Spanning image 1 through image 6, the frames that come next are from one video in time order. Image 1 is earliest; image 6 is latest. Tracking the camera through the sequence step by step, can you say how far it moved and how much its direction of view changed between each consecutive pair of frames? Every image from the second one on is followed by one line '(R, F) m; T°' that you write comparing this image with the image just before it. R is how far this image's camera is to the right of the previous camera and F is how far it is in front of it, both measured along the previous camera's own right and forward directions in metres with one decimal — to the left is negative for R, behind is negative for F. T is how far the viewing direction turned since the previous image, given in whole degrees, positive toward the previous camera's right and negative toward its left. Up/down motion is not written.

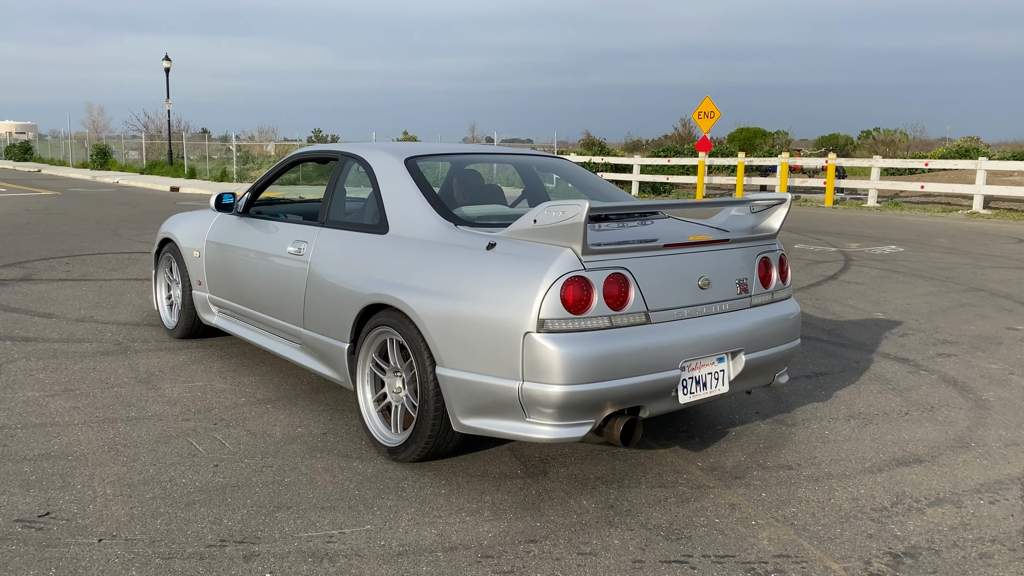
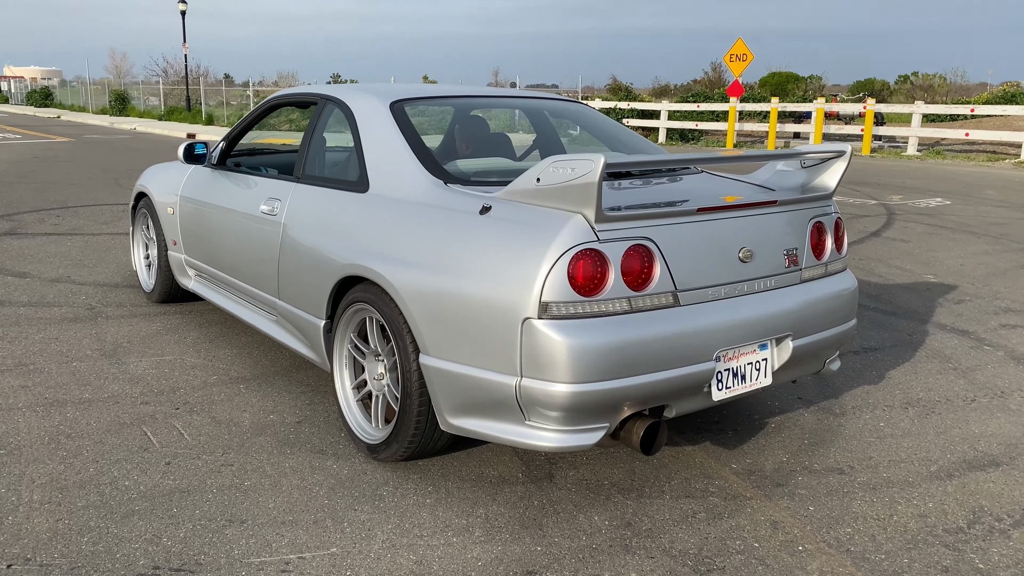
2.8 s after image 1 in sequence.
(+0.1, +0.6) m; -2°
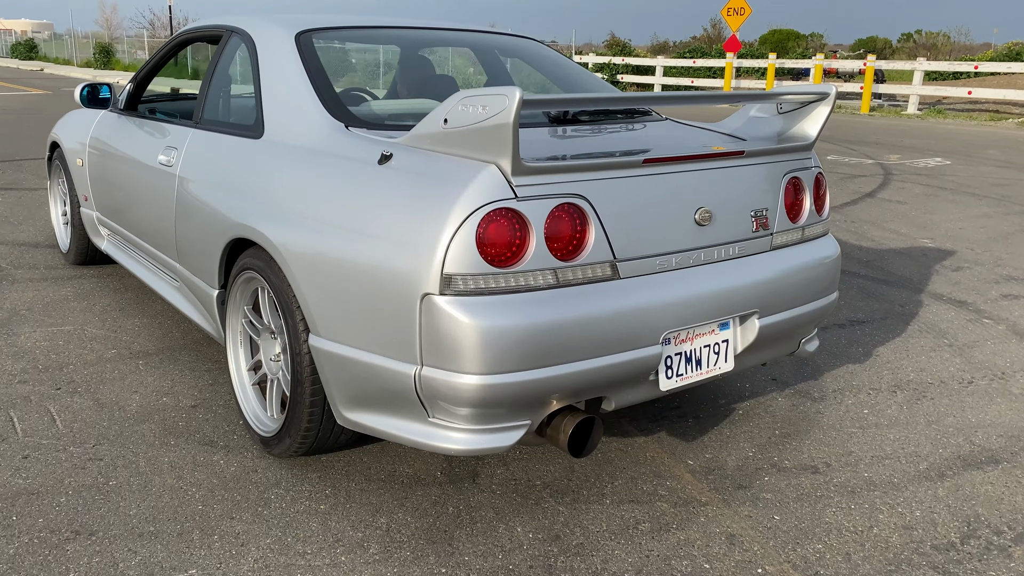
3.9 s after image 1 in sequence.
(+0.3, +0.5) m; 0°
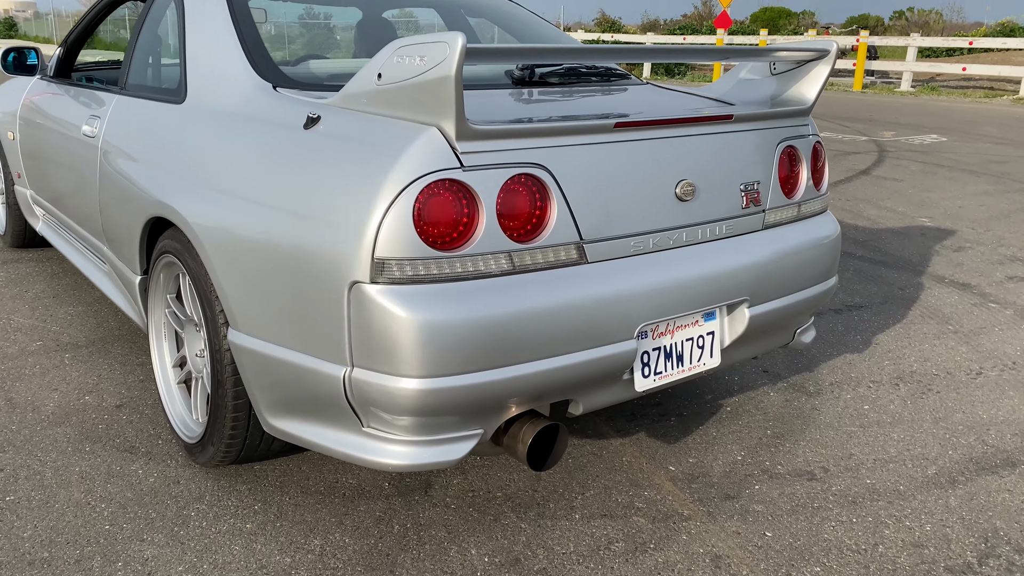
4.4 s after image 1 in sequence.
(+0.1, +0.3) m; +1°
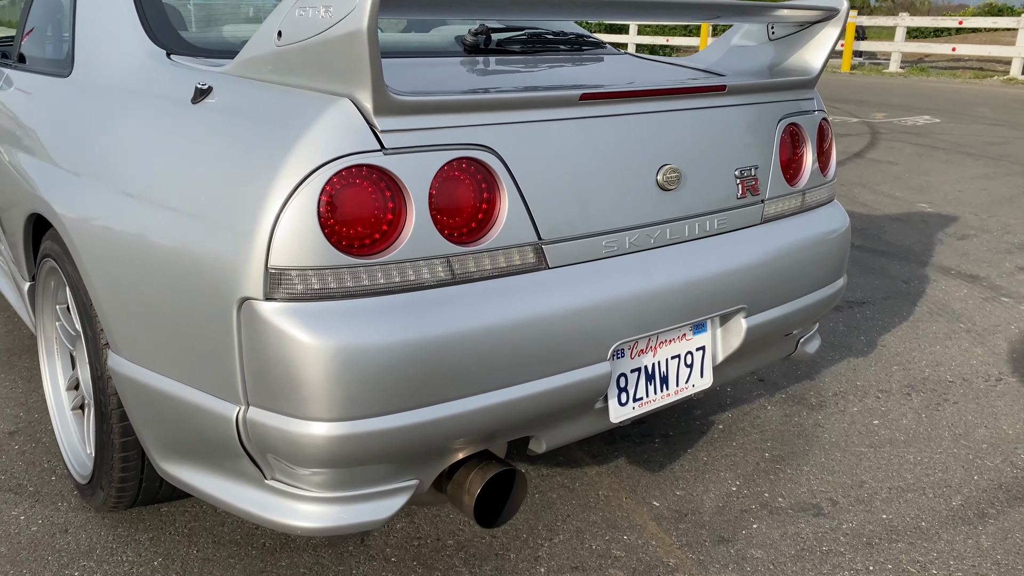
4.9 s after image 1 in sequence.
(+0.1, +0.4) m; +1°
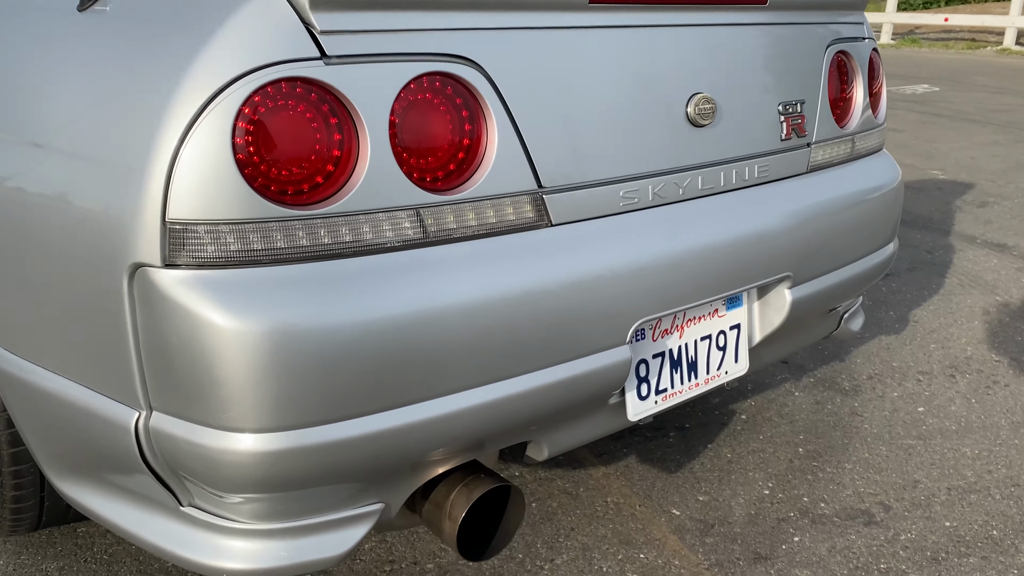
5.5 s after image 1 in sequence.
(0.0, +0.4) m; +1°
